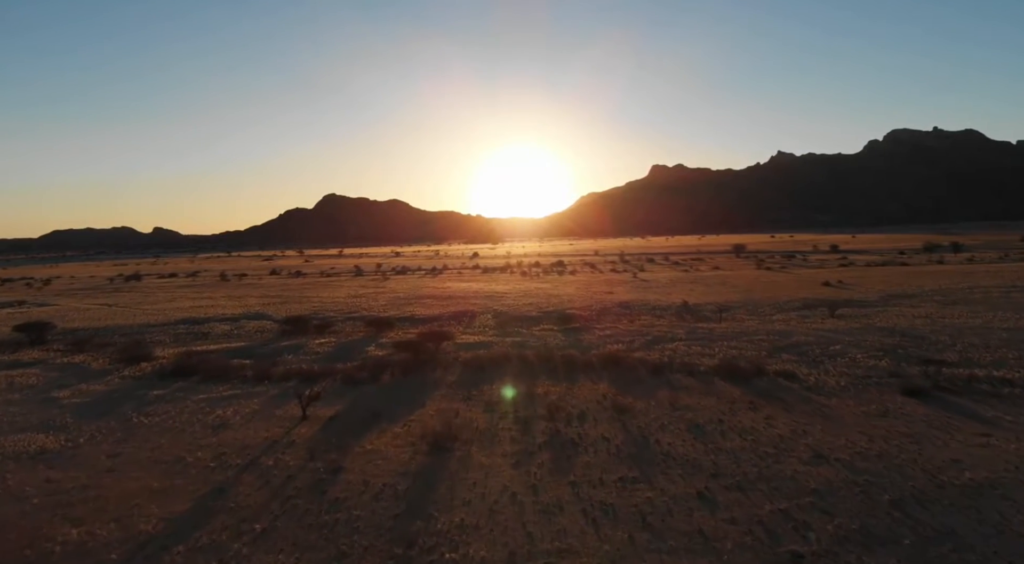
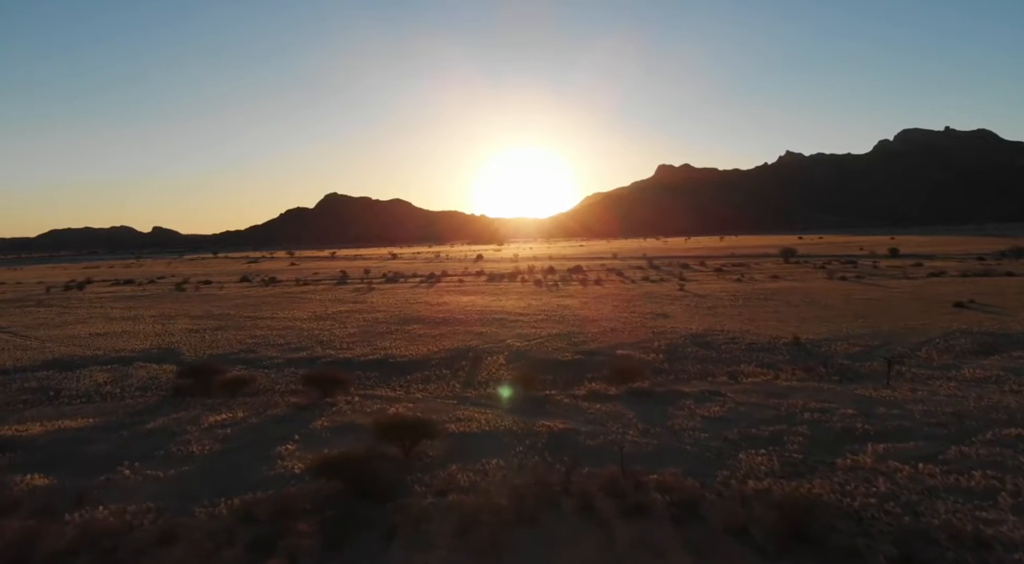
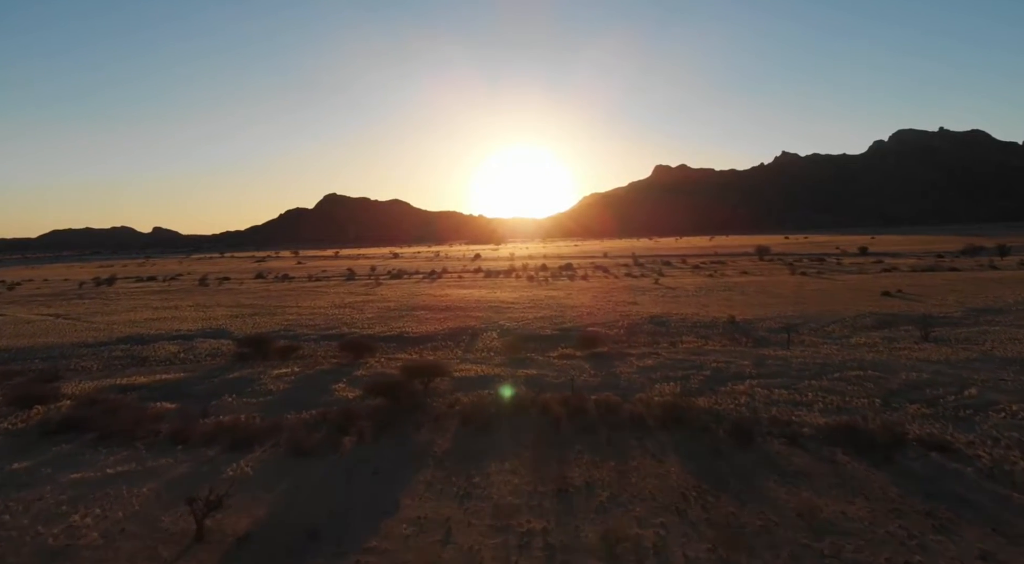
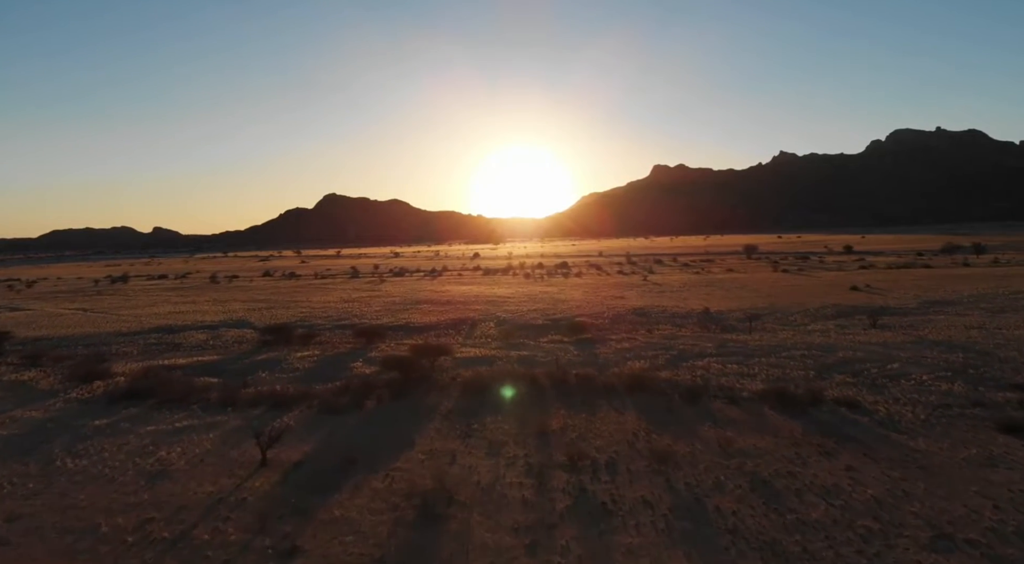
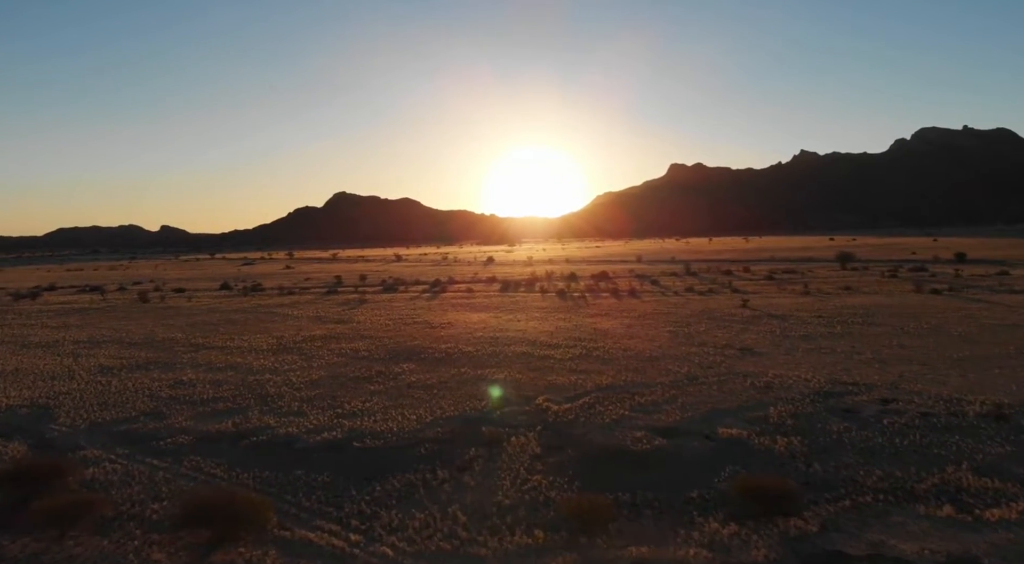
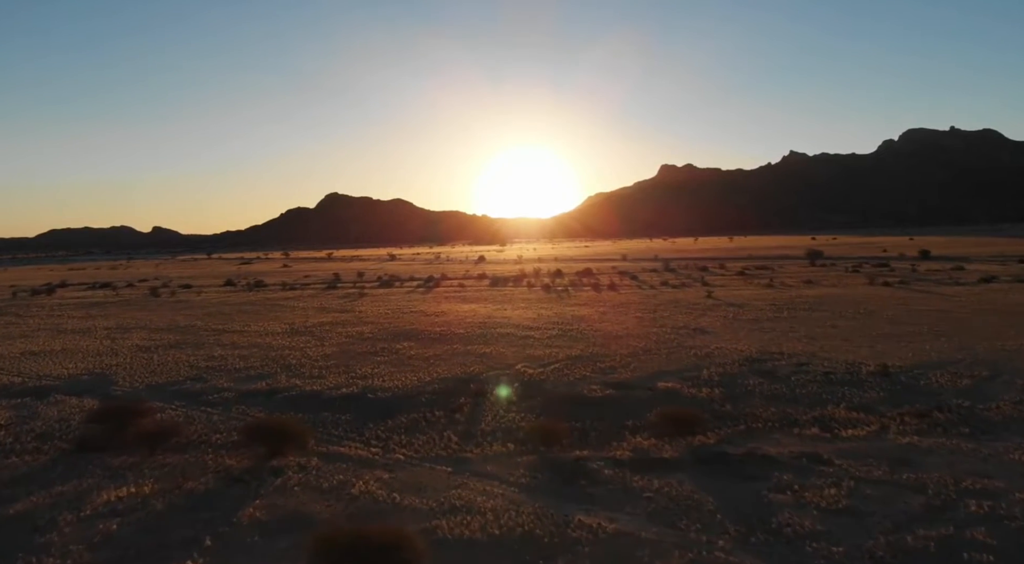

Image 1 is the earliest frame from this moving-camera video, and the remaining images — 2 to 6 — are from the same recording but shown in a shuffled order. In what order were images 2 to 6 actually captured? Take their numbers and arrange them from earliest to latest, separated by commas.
4, 3, 2, 6, 5
